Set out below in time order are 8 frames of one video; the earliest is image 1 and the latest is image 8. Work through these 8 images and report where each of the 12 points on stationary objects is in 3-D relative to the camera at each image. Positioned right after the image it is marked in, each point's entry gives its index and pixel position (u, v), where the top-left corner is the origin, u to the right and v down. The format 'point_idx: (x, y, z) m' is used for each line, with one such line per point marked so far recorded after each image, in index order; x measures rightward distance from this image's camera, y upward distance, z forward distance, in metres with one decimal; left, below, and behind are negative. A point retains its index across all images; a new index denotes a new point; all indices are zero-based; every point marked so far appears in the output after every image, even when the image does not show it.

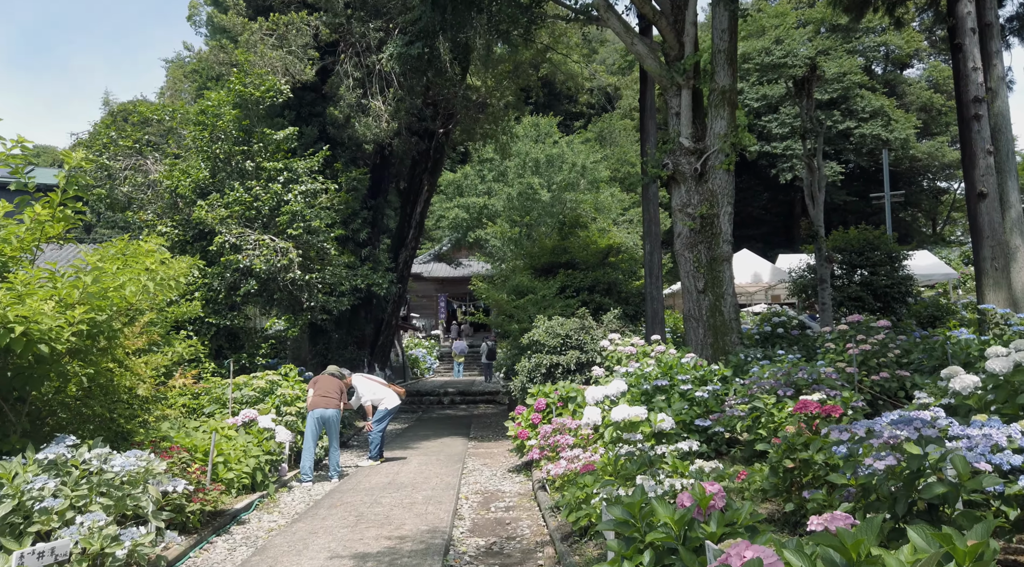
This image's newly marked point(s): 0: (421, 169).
0: (-2.0, +2.4, +16.6) m
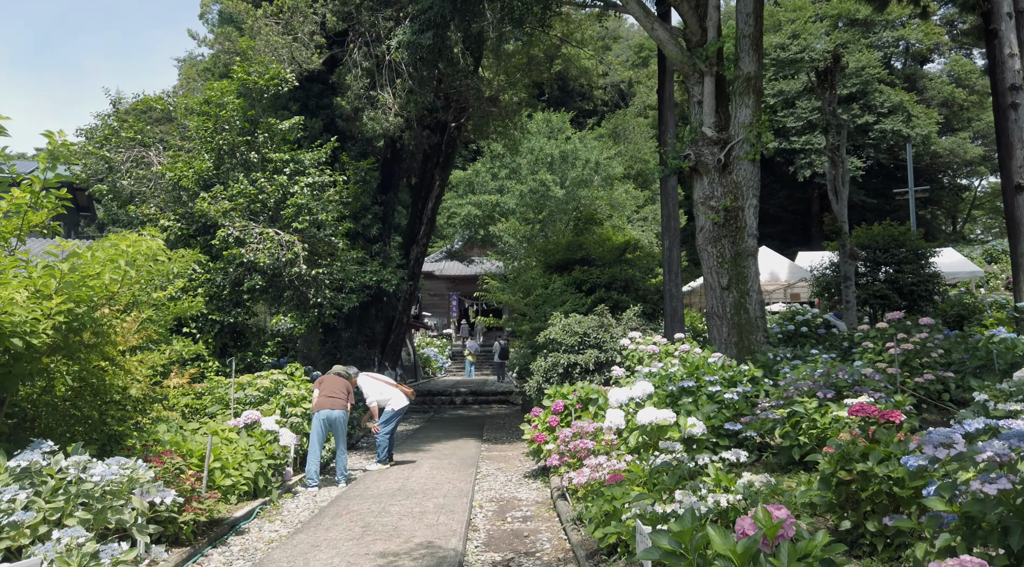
0: (-1.7, +2.4, +16.2) m
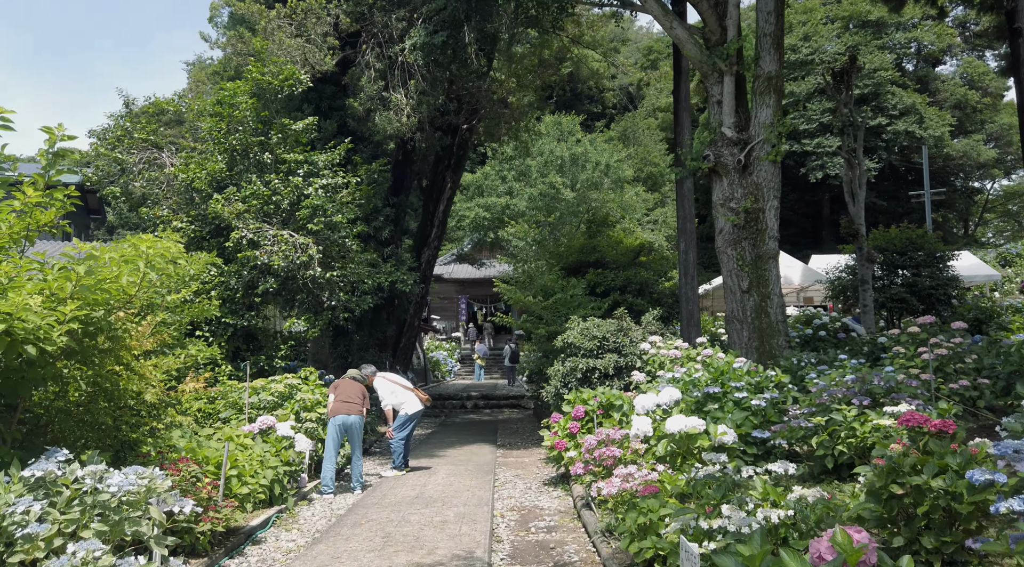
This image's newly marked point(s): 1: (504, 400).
0: (-1.4, +2.4, +16.1) m
1: (-0.2, -2.9, +19.8) m
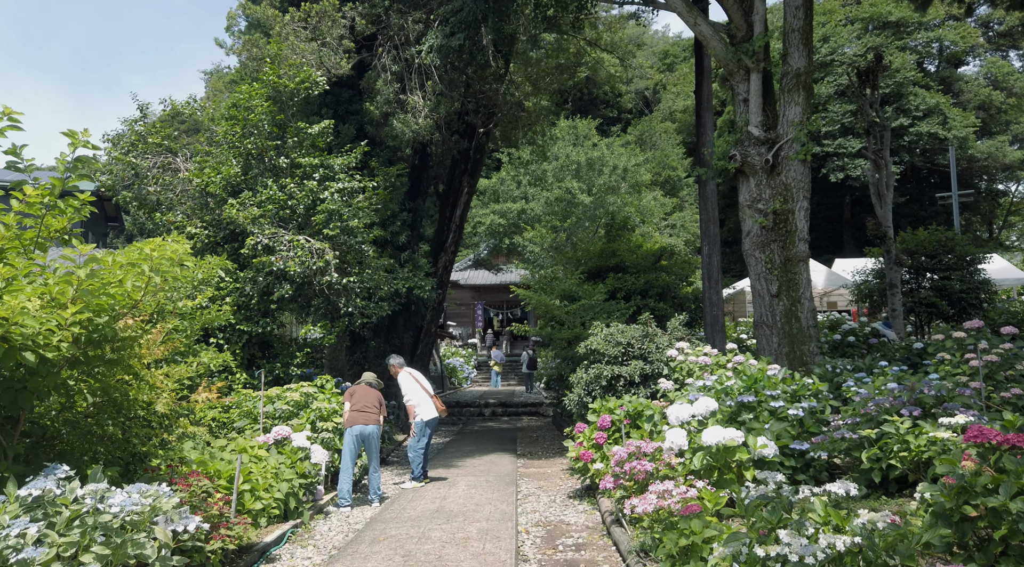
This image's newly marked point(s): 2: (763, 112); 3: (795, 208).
0: (-1.0, +2.3, +15.8) m
1: (+0.2, -3.0, +19.5) m
2: (+3.2, +2.2, +10.2) m
3: (+3.5, +0.9, +10.0) m
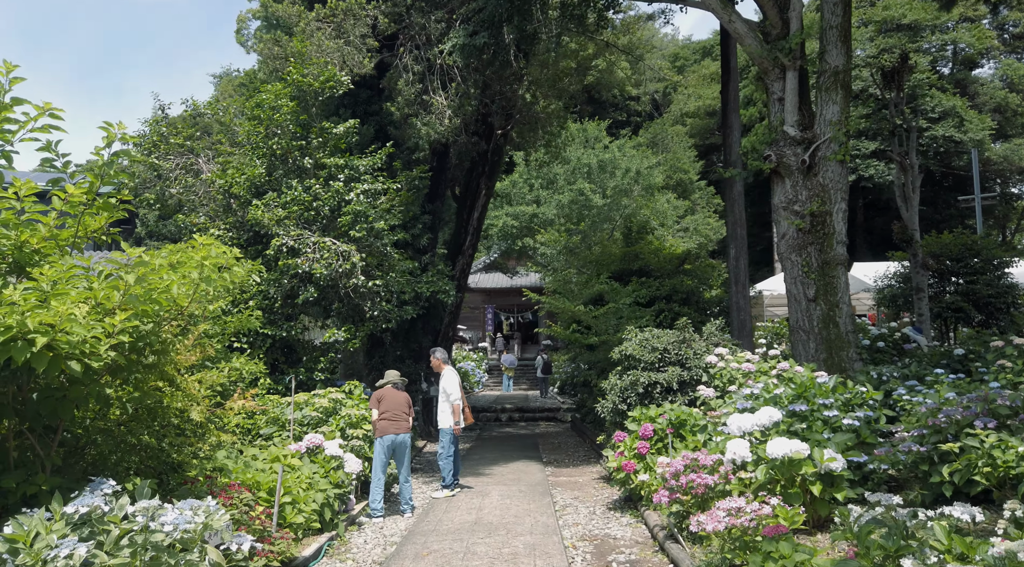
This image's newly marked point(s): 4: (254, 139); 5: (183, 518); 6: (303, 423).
0: (-0.6, +2.2, +15.6) m
1: (+0.7, -3.1, +19.2) m
2: (+3.6, +2.1, +10.0) m
3: (+3.9, +0.9, +9.7) m
4: (-3.3, +1.9, +10.3) m
5: (-1.5, -1.1, +3.7) m
6: (-2.0, -1.4, +7.7) m
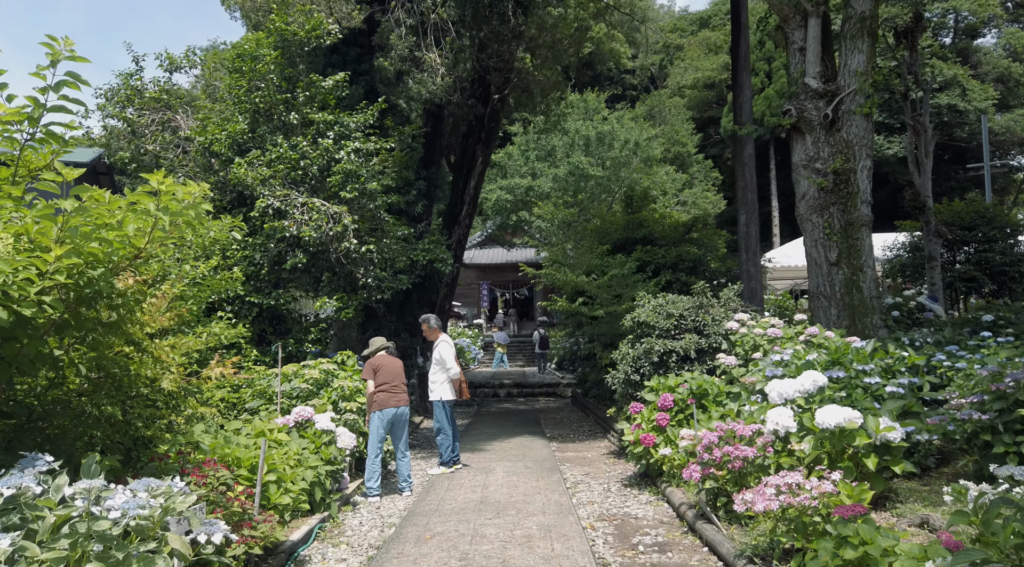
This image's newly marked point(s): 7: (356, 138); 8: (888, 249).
0: (-0.7, +2.8, +14.9) m
1: (+0.6, -2.4, +18.7) m
2: (+3.6, +2.6, +9.3) m
3: (+3.9, +1.3, +9.1) m
4: (-3.3, +2.3, +9.6) m
5: (-1.5, -0.8, +3.1) m
6: (-2.0, -1.0, +7.1) m
7: (-1.9, +1.7, +9.5) m
8: (+8.7, +0.8, +18.4) m
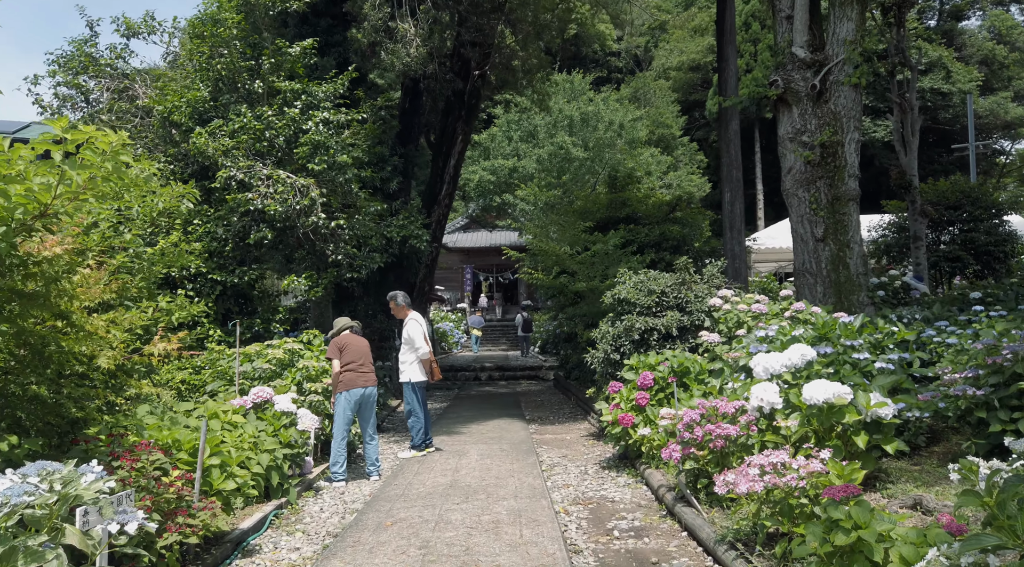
0: (-1.0, +3.1, +14.5) m
1: (+0.2, -2.0, +18.4) m
2: (+3.3, +2.8, +9.0) m
3: (+3.7, +1.6, +8.8) m
4: (-3.6, +2.5, +9.1) m
5: (-1.6, -0.7, +2.7) m
6: (-2.2, -0.8, +6.8) m
7: (-2.1, +2.0, +9.1) m
8: (+8.3, +1.3, +18.2) m
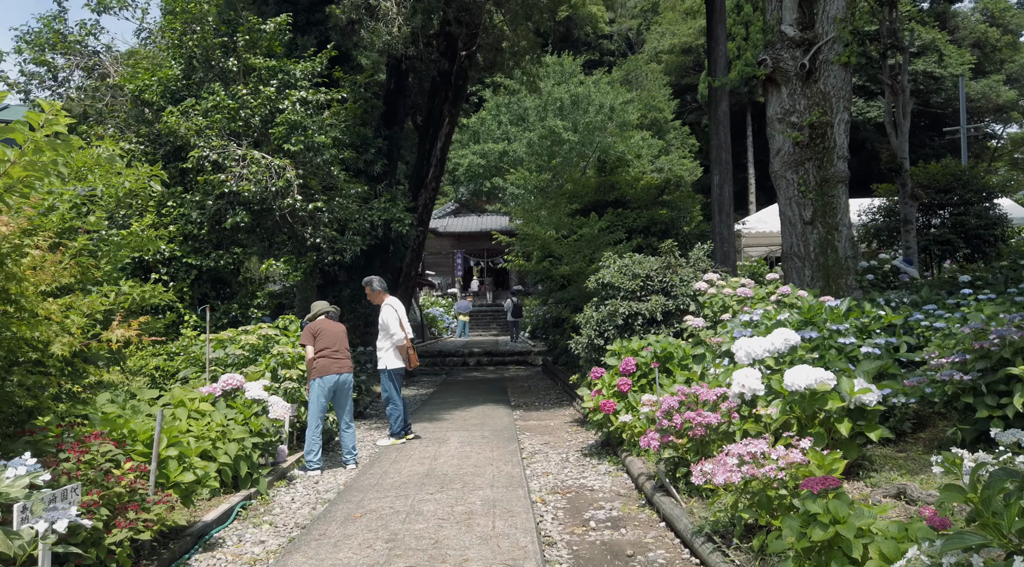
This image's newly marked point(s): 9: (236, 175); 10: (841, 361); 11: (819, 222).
0: (-1.3, +3.4, +14.3) m
1: (-0.1, -1.7, +18.2) m
2: (+3.2, +3.0, +8.8) m
3: (+3.5, +1.8, +8.6) m
4: (-3.8, +2.7, +8.9) m
5: (-1.7, -0.6, +2.6) m
6: (-2.4, -0.7, +6.6) m
7: (-2.3, +2.2, +8.9) m
8: (+8.0, +1.6, +18.1) m
9: (-2.8, +1.1, +8.1) m
10: (+2.0, -0.5, +4.8) m
11: (+3.3, +0.7, +8.6) m
